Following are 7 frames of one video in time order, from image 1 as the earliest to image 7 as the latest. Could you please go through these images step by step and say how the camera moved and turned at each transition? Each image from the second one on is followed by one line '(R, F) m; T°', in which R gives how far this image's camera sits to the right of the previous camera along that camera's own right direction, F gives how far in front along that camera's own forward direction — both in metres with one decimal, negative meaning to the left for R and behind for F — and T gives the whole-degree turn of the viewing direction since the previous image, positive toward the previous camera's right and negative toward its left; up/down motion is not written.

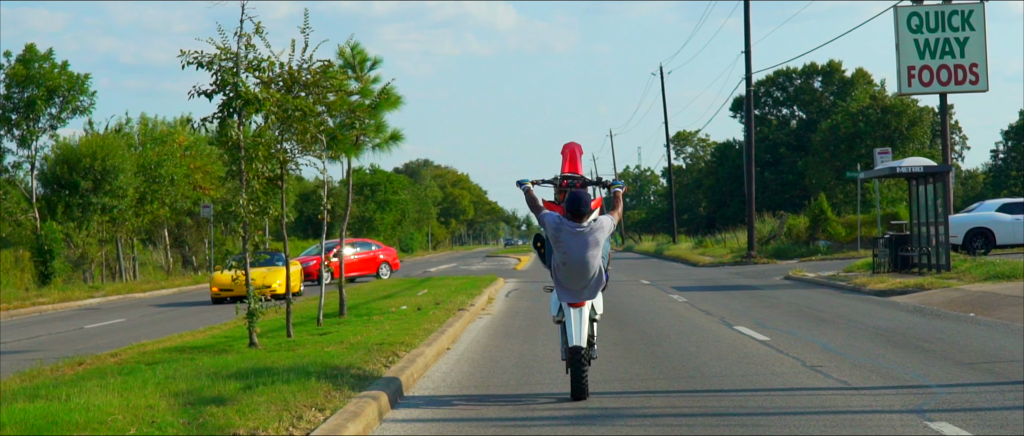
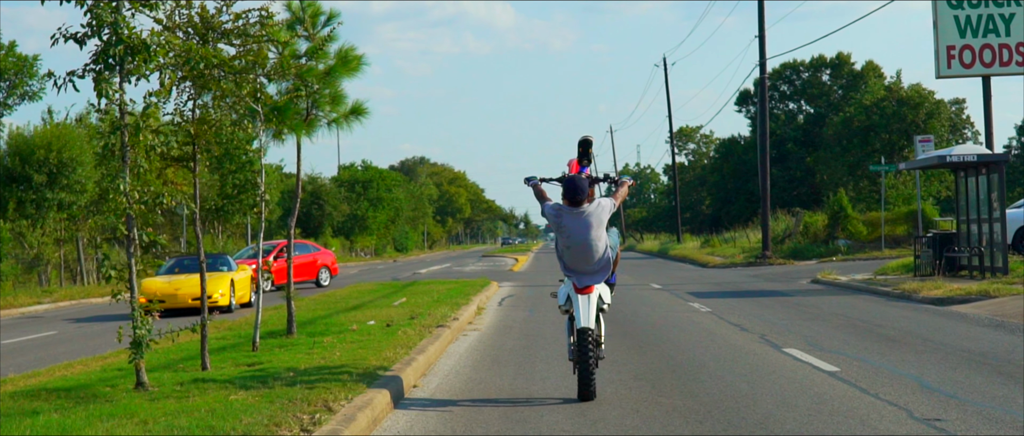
(+0.1, +2.8) m; 0°
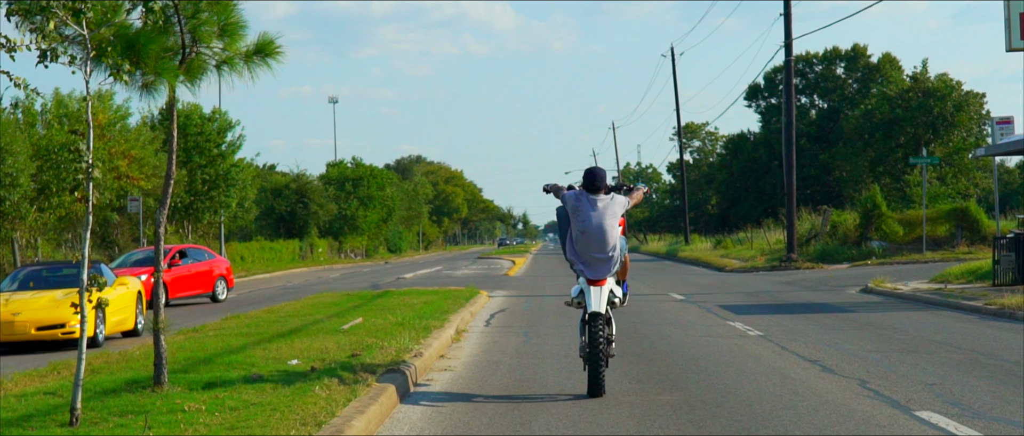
(+0.1, +3.8) m; 0°
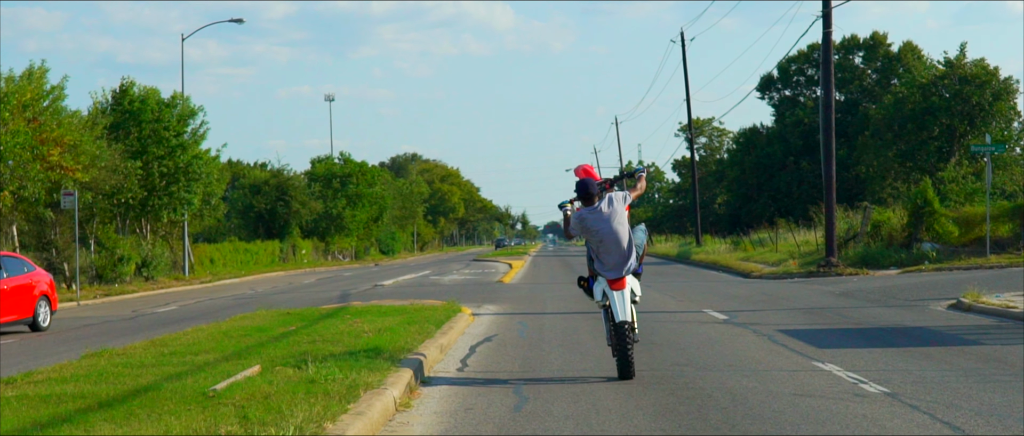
(+0.1, +4.5) m; 0°
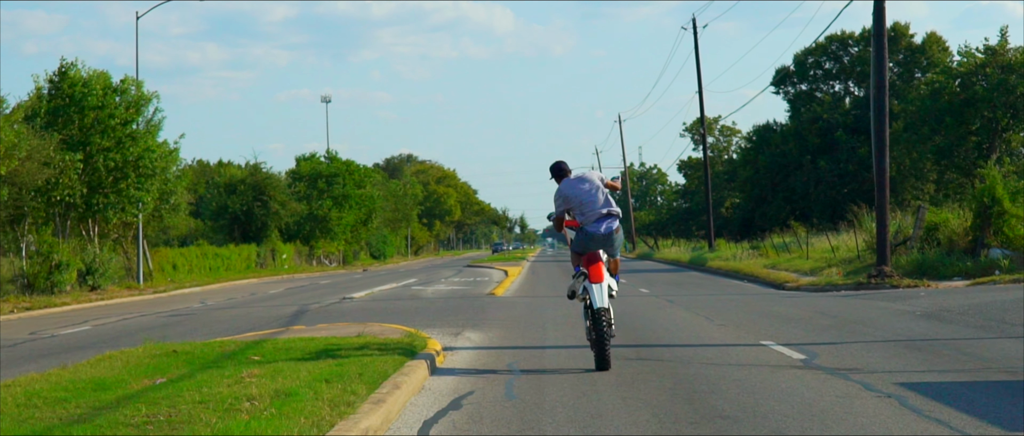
(+0.1, +4.4) m; 0°
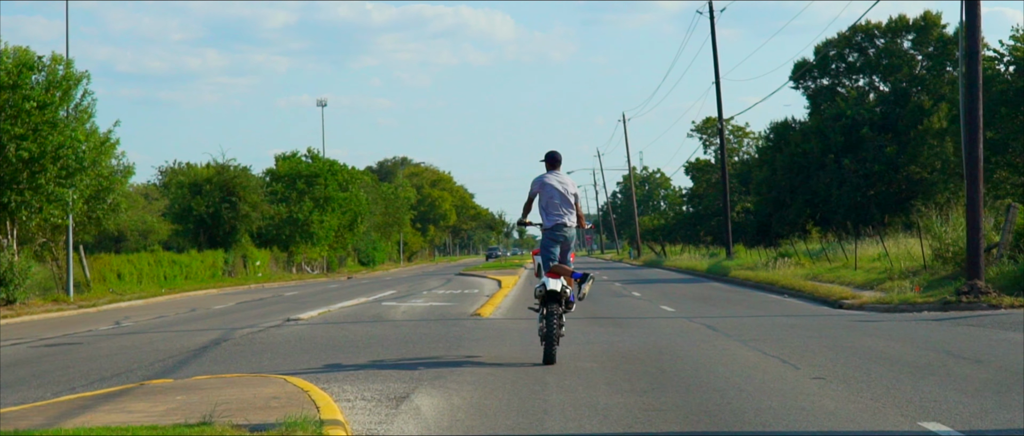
(+0.2, +5.1) m; 0°
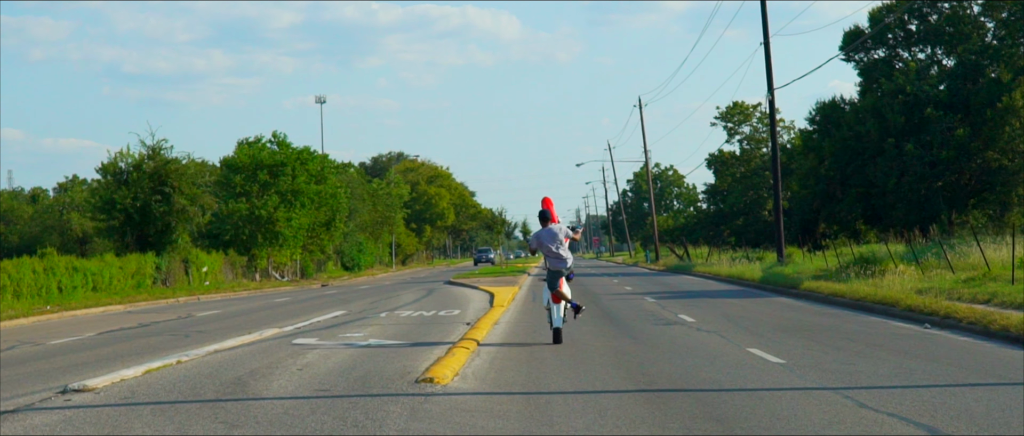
(+0.2, +8.9) m; 0°
